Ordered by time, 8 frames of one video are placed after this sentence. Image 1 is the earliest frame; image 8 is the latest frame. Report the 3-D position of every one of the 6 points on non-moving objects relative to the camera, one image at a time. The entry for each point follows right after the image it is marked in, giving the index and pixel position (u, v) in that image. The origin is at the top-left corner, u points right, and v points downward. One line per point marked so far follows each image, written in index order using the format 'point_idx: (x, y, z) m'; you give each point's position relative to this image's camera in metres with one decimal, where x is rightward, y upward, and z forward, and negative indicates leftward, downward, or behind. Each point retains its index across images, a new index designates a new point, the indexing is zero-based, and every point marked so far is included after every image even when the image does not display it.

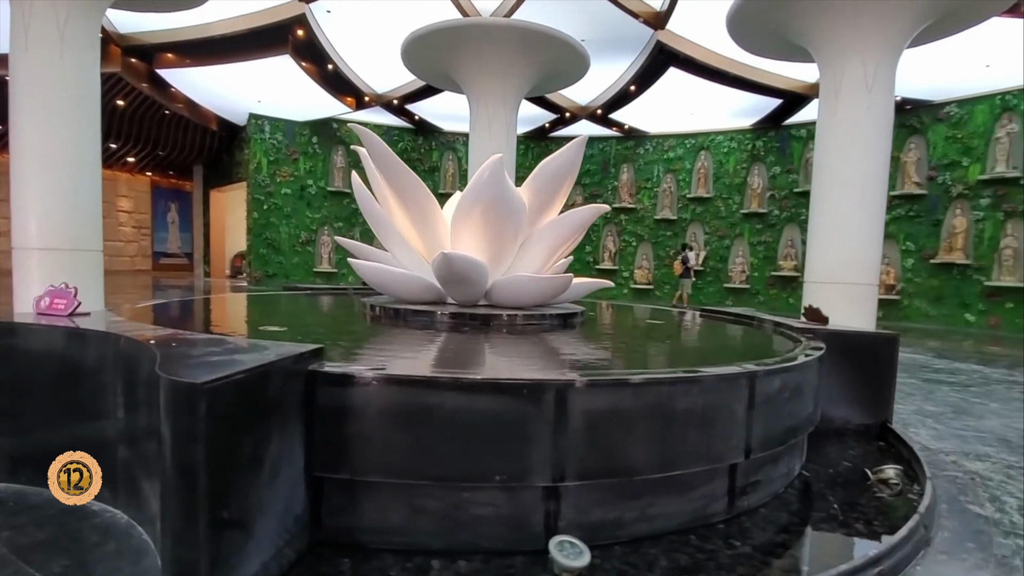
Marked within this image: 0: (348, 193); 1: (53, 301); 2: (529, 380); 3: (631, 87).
0: (-4.6, +2.7, +14.7) m
1: (-2.1, -0.1, +2.4) m
2: (+0.1, -0.3, +1.8) m
3: (+2.7, +4.5, +11.7) m
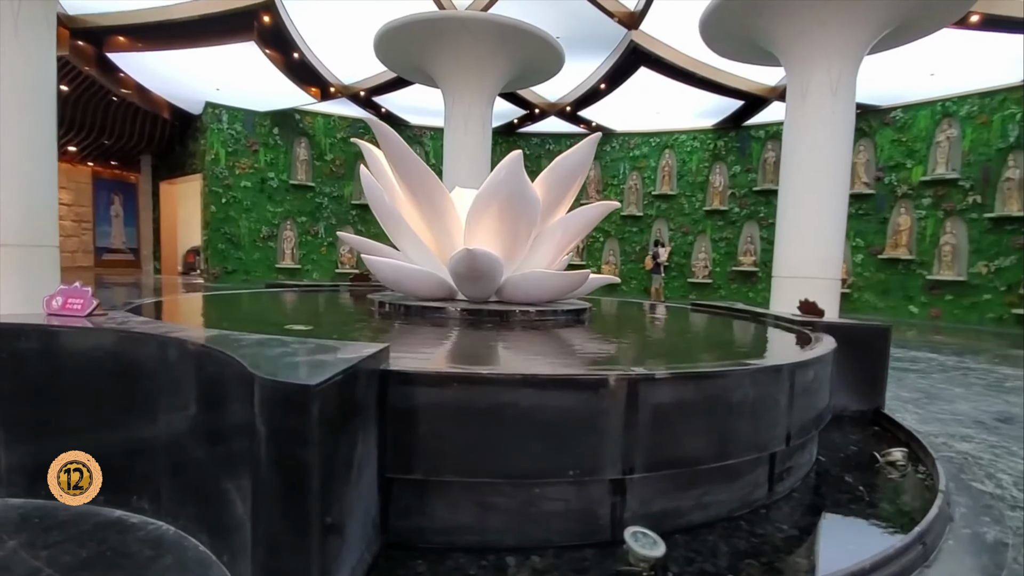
0: (-5.5, +2.8, +14.2) m
1: (-1.9, -0.1, +2.2) m
2: (+0.3, -0.3, +1.8) m
3: (+2.0, +4.6, +11.9) m
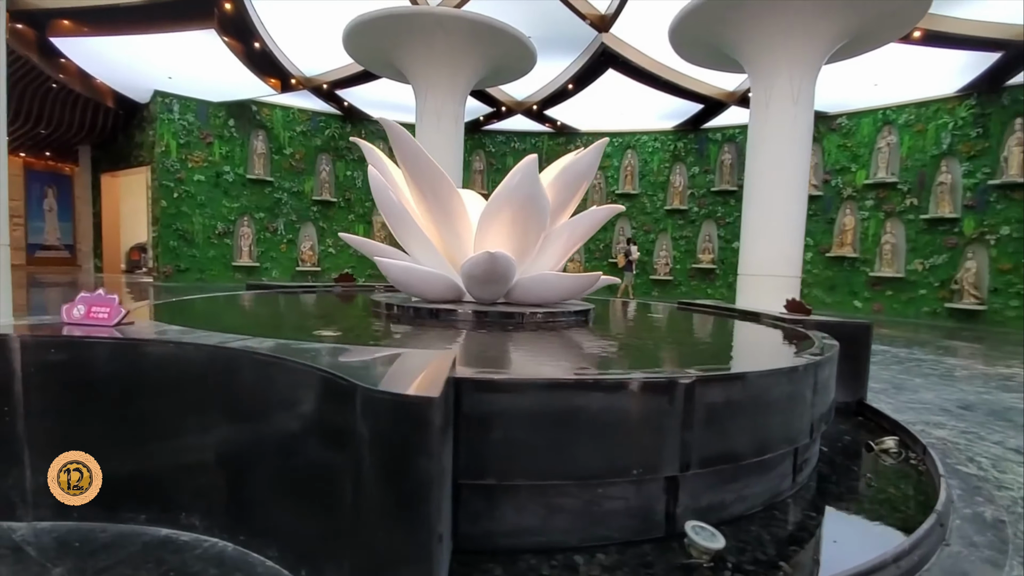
0: (-6.4, +2.8, +13.7) m
1: (-1.7, -0.1, +2.1) m
2: (+0.6, -0.3, +1.9) m
3: (+1.3, +4.7, +12.0) m
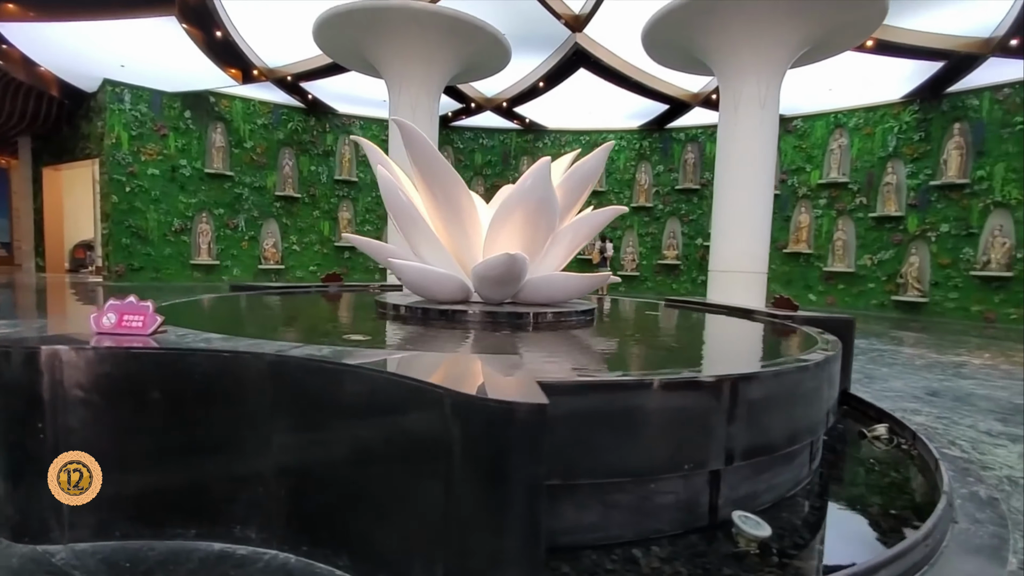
0: (-7.1, +2.8, +13.2) m
1: (-1.5, -0.1, +2.0) m
2: (+0.8, -0.3, +2.0) m
3: (+0.6, +4.8, +12.1) m
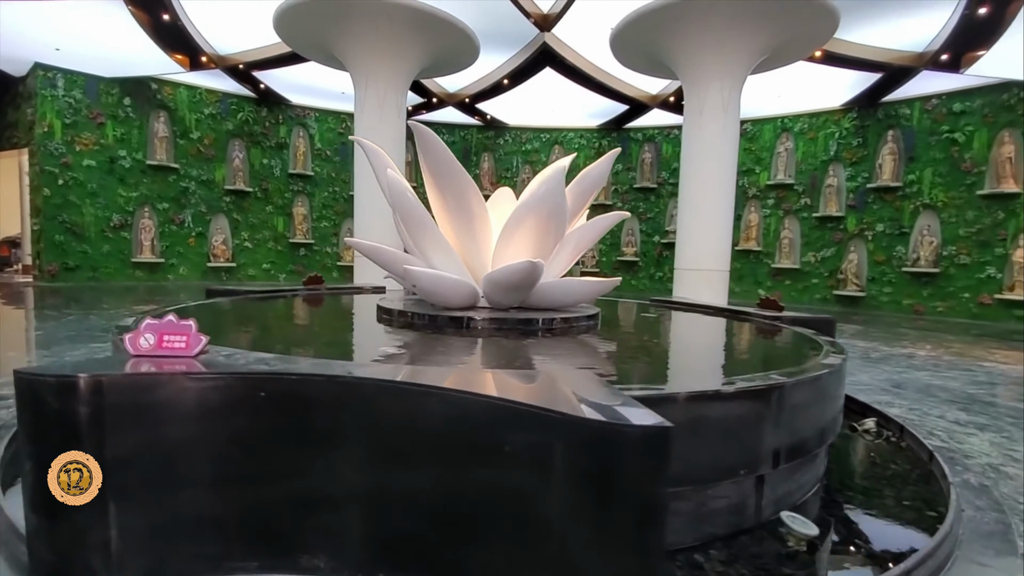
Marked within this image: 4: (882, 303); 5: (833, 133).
0: (-8.0, +2.9, +12.4) m
1: (-1.2, -0.2, +1.8) m
2: (+1.0, -0.4, +2.0) m
3: (-0.2, +4.8, +12.1) m
4: (+9.1, -0.4, +12.8) m
5: (+8.2, +4.0, +13.4) m
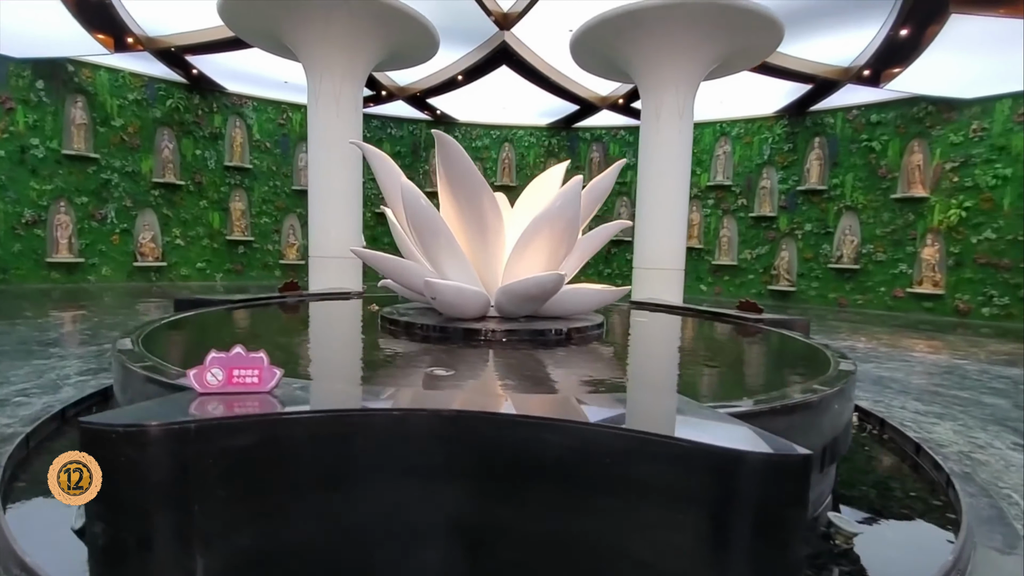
0: (-9.0, +2.8, +11.2) m
1: (-0.9, -0.3, +1.7) m
2: (+1.3, -0.5, +2.2) m
3: (-1.2, +4.8, +11.9) m
4: (+7.9, -0.2, +13.8) m
5: (+7.0, +4.1, +14.3) m
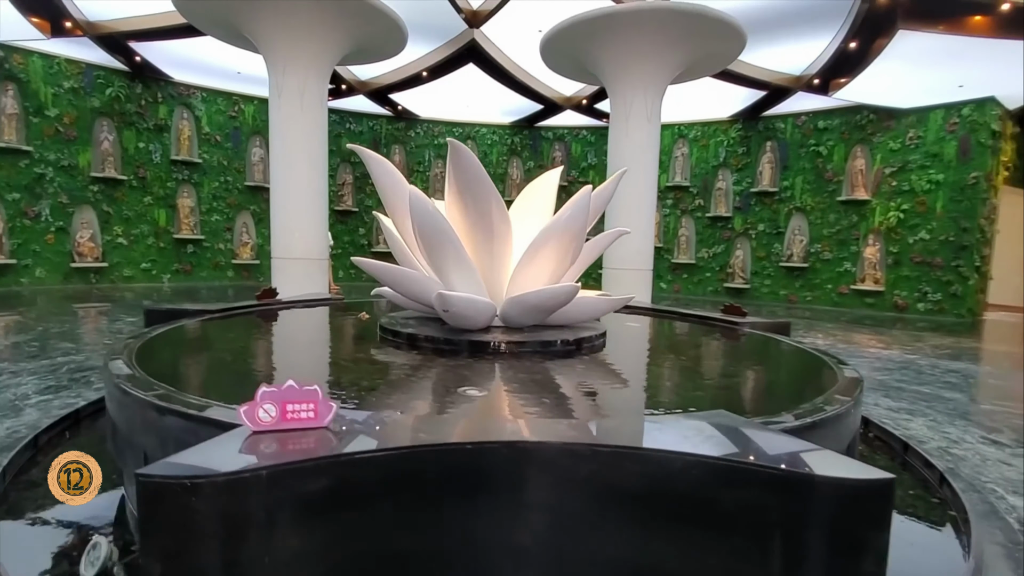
0: (-9.6, +2.7, +10.3) m
1: (-0.7, -0.4, +1.6) m
2: (+1.4, -0.5, +2.3) m
3: (-2.0, +4.8, +11.7) m
4: (+7.0, -0.1, +14.5) m
5: (+6.0, +4.2, +14.8) m
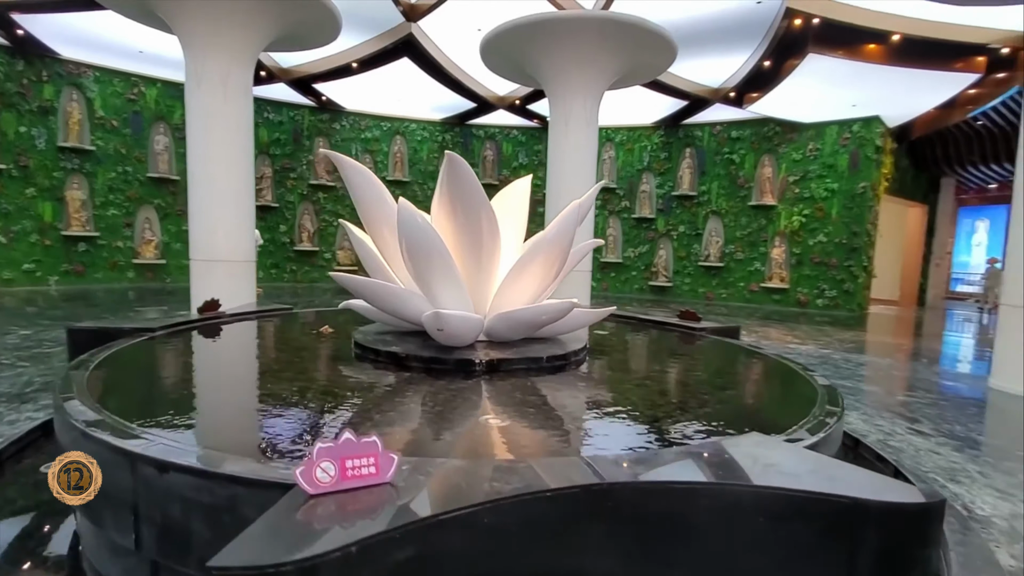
0: (-10.7, +2.6, +8.6) m
1: (-0.5, -0.5, +1.5) m
2: (+1.5, -0.6, +2.5) m
3: (-3.4, +4.8, +11.2) m
4: (+5.1, -0.1, +15.4) m
5: (+4.0, +4.2, +15.5) m
